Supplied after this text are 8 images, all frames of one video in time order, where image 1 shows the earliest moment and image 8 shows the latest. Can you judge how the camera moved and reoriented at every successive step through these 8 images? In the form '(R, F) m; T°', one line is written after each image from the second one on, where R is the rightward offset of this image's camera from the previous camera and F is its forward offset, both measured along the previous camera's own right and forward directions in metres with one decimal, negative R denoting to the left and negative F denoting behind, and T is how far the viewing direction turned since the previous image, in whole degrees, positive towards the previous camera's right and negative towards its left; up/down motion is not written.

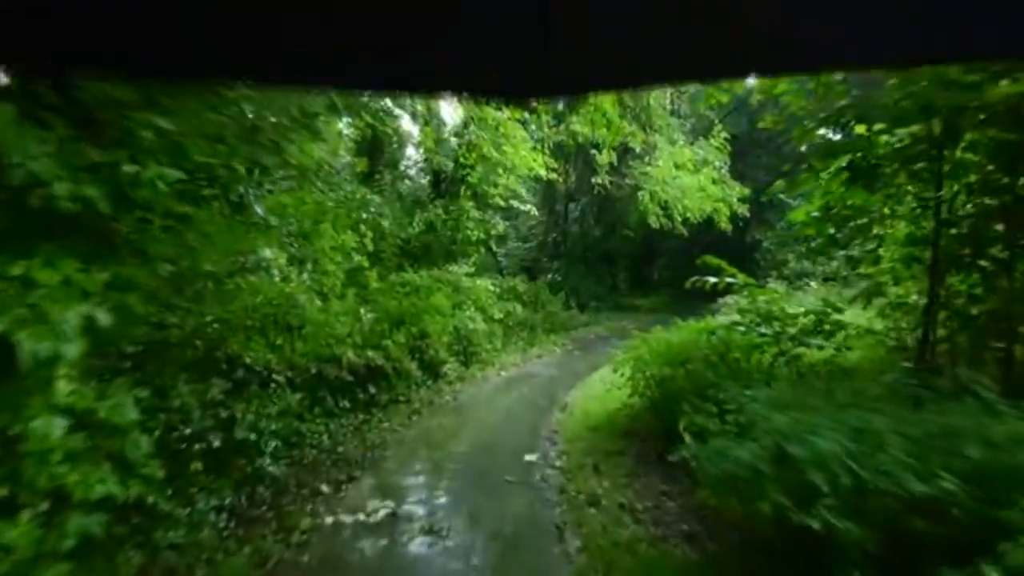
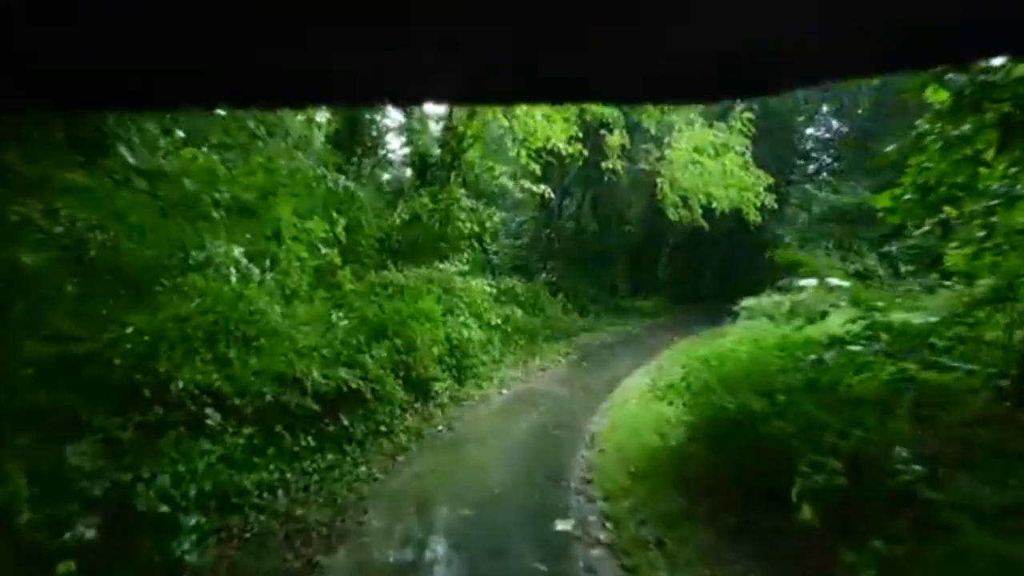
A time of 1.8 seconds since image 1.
(-0.3, +2.0) m; +2°
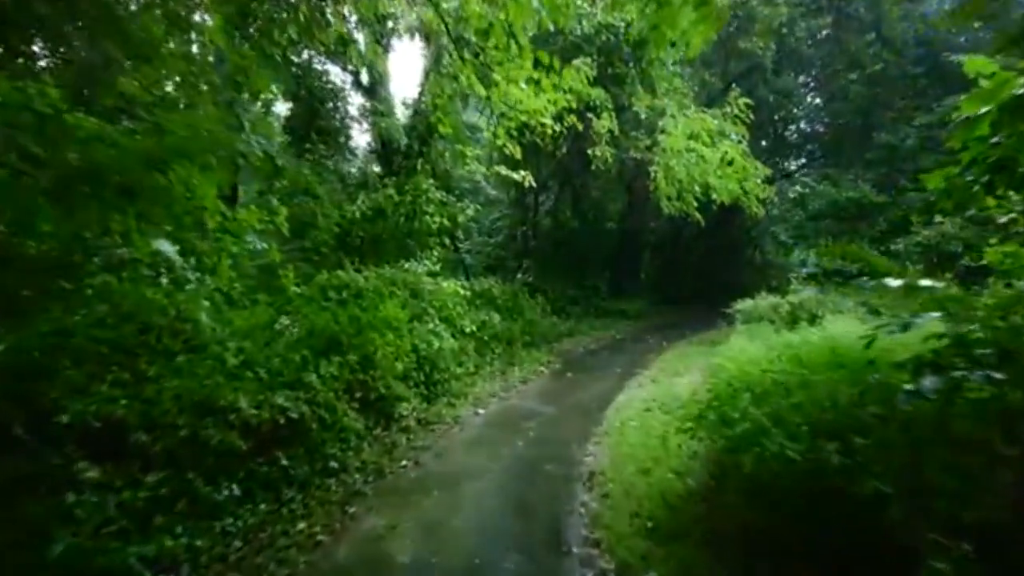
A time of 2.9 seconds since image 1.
(-0.1, +1.4) m; +2°
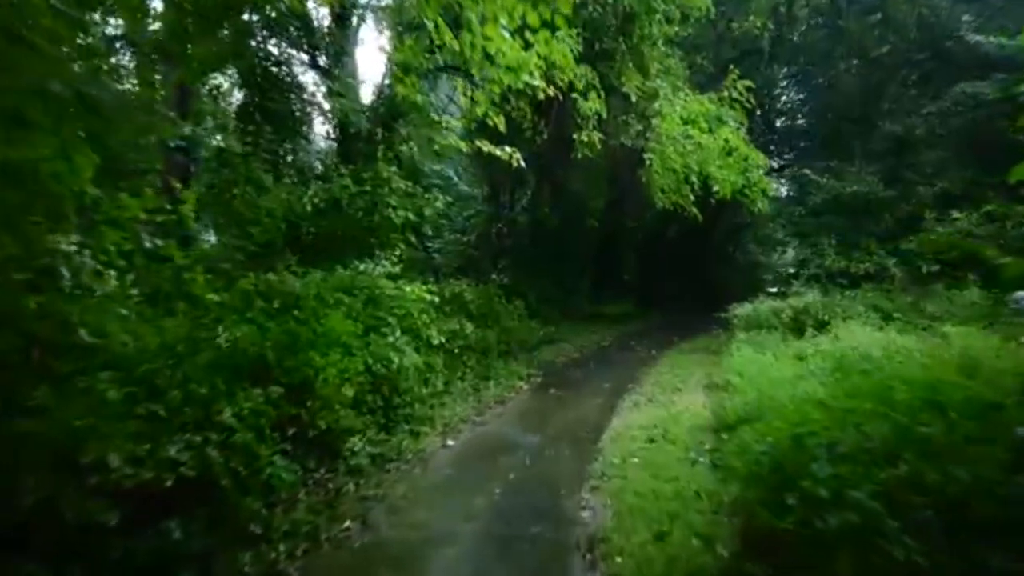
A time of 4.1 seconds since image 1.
(0.0, +1.5) m; +2°
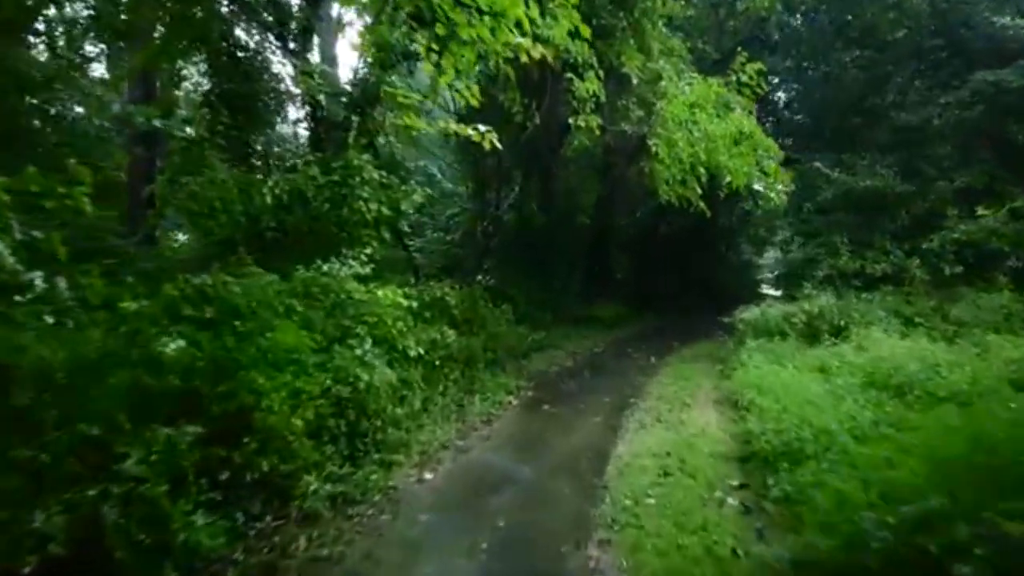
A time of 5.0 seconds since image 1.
(0.0, +1.1) m; +1°
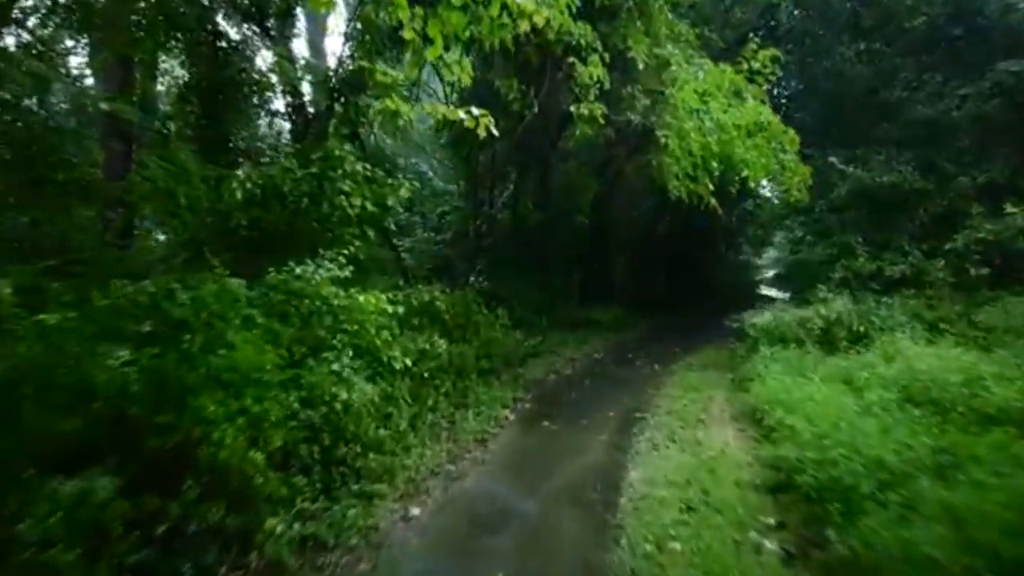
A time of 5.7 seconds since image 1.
(-0.1, +0.8) m; +1°
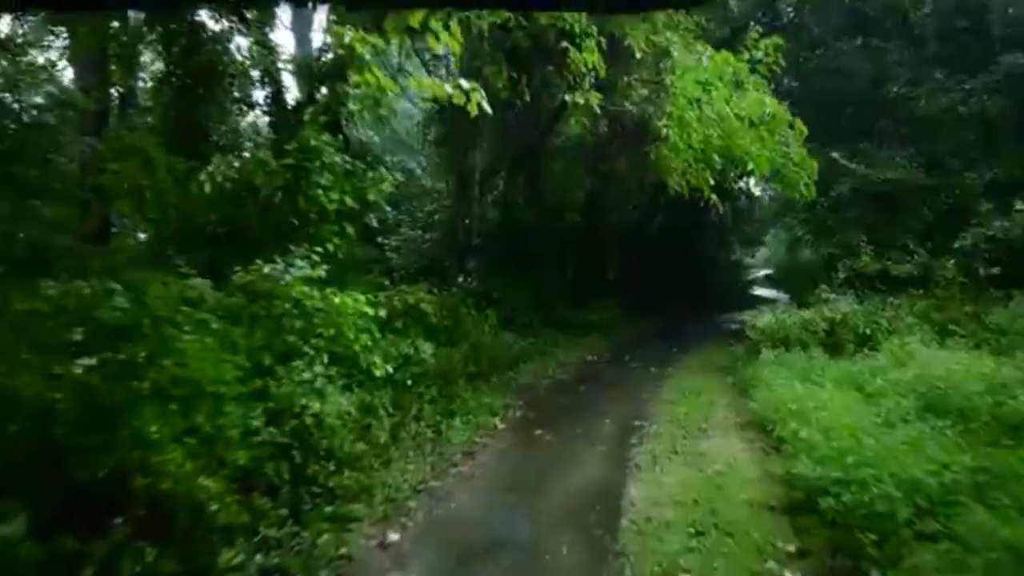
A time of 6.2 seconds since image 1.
(0.0, +0.5) m; +1°
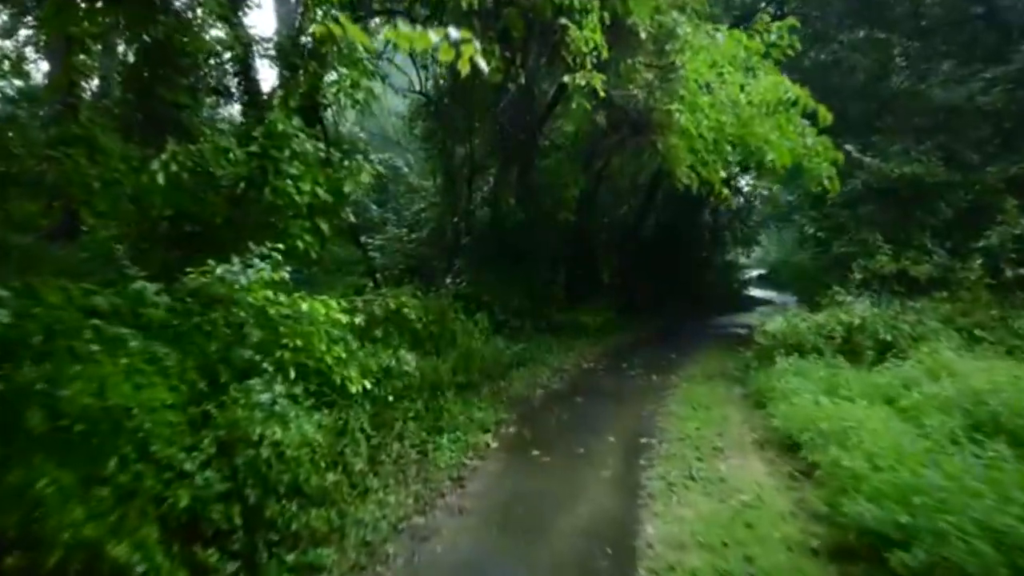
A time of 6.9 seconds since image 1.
(-0.1, +0.8) m; +1°
